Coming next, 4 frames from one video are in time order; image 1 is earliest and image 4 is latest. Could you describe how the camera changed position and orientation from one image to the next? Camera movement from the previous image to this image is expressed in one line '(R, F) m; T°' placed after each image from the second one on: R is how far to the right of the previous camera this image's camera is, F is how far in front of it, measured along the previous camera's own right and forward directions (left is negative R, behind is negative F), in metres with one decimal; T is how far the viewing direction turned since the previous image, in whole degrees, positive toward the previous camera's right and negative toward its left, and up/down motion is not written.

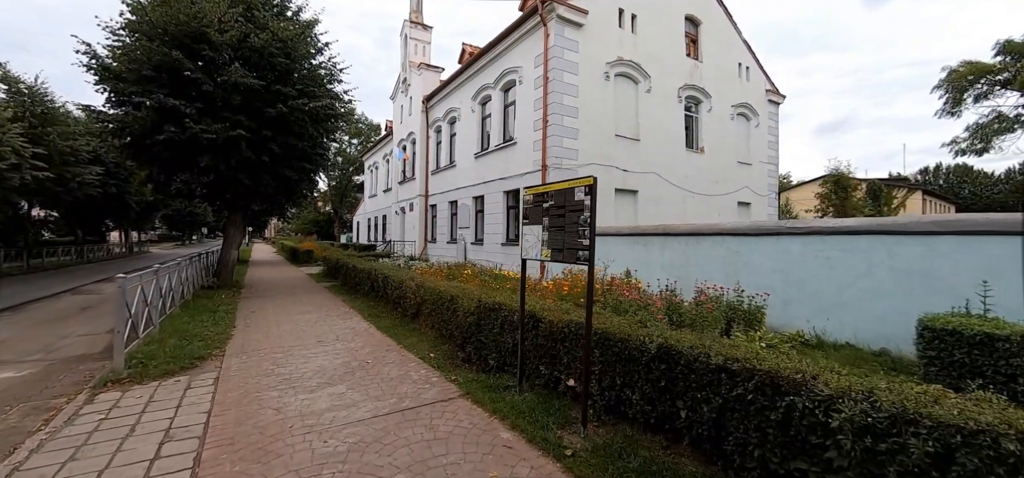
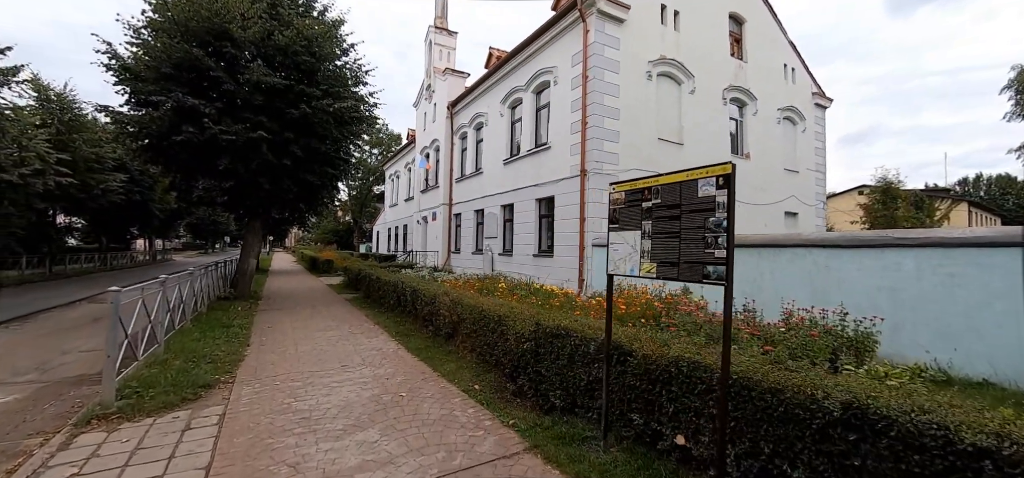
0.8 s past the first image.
(-0.5, +0.9) m; -2°
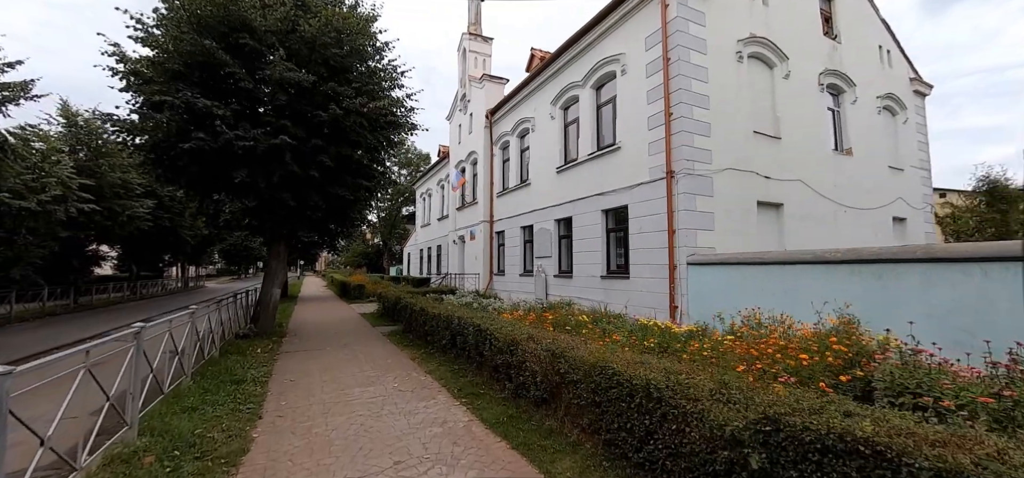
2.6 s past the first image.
(-1.0, +2.0) m; -3°
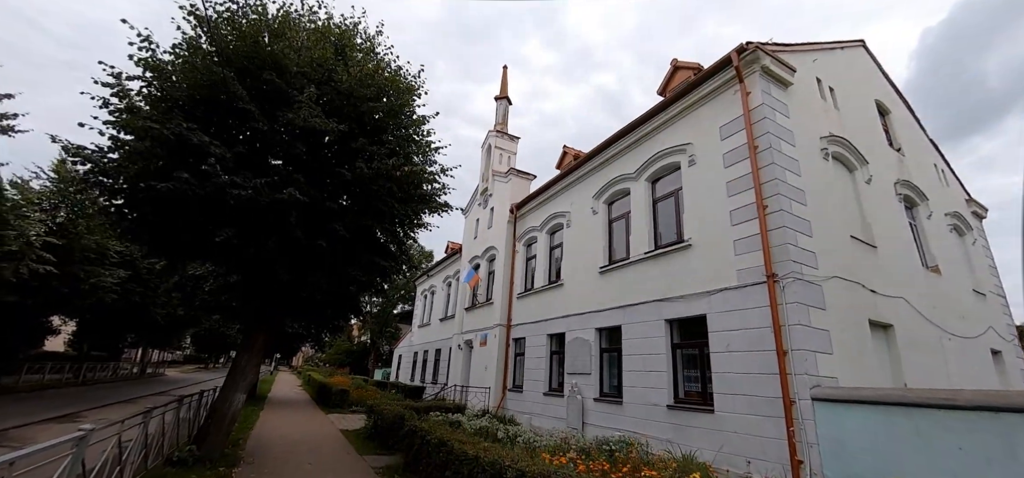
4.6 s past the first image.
(-1.1, +2.1) m; 0°
